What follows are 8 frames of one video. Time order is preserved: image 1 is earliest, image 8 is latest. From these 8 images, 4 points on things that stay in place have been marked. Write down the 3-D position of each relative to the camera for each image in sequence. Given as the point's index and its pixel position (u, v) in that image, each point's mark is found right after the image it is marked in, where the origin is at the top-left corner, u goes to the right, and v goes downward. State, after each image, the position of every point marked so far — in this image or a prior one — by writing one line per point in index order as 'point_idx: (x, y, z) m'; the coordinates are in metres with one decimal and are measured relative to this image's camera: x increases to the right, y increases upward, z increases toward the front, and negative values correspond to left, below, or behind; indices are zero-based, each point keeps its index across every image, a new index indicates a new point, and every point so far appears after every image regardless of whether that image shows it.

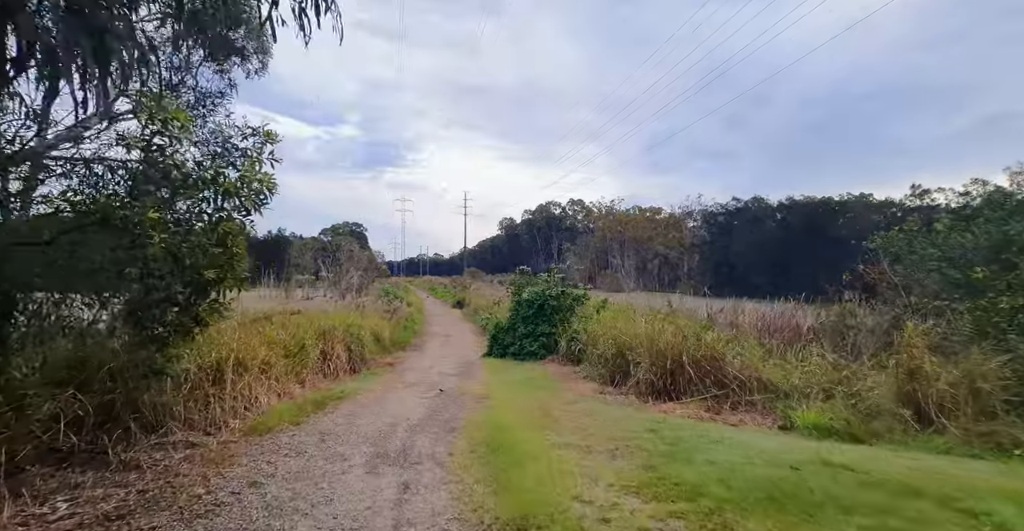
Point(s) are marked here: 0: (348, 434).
0: (-2.1, -2.1, +6.7) m
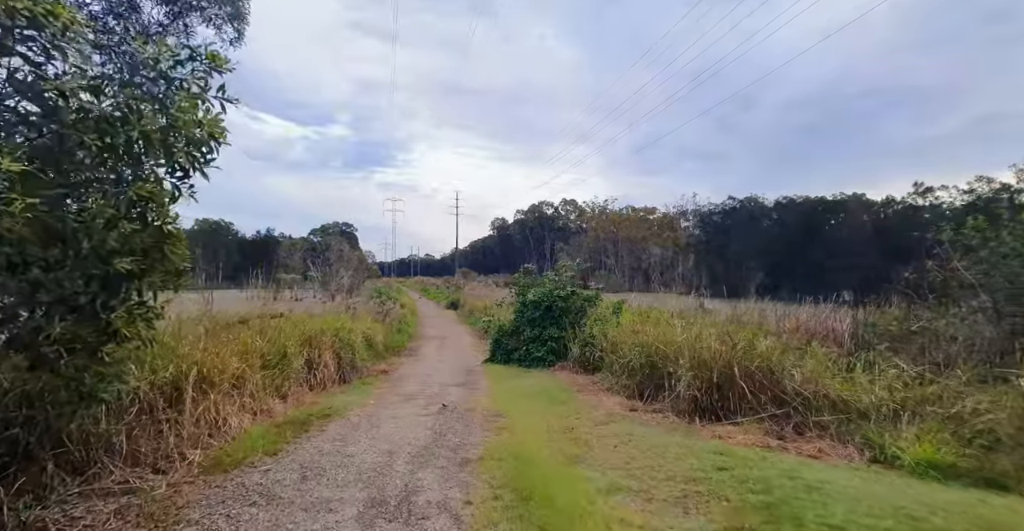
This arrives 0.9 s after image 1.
0: (-1.8, -2.1, +5.4) m
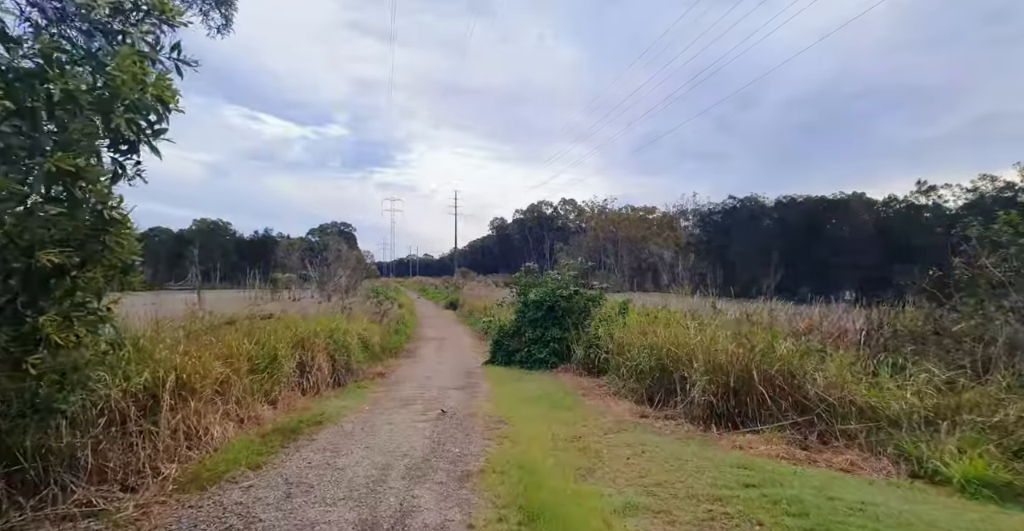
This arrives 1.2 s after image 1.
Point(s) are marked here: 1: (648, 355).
0: (-1.7, -2.1, +4.9) m
1: (+2.2, -1.4, +8.4) m
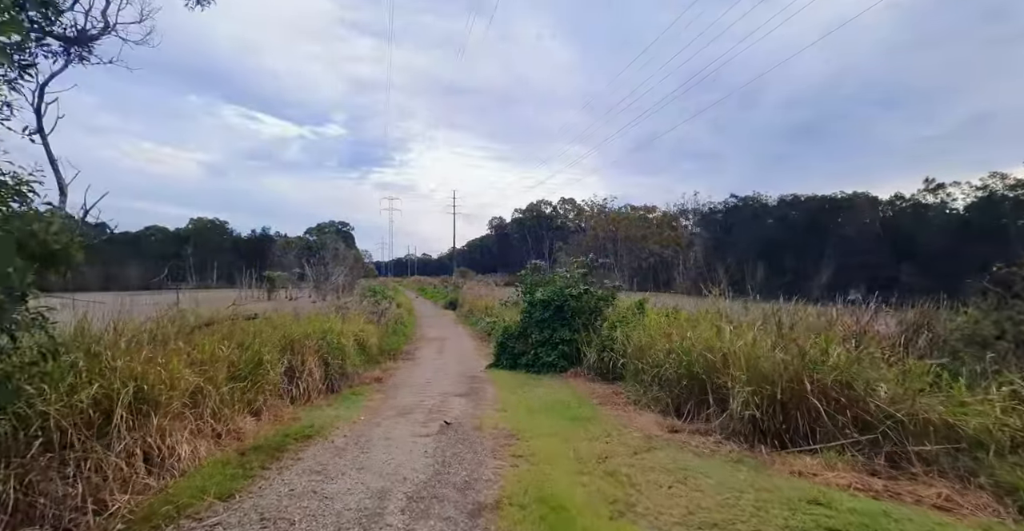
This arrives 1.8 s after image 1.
0: (-1.6, -2.0, +4.1) m
1: (+2.3, -1.4, +7.5) m
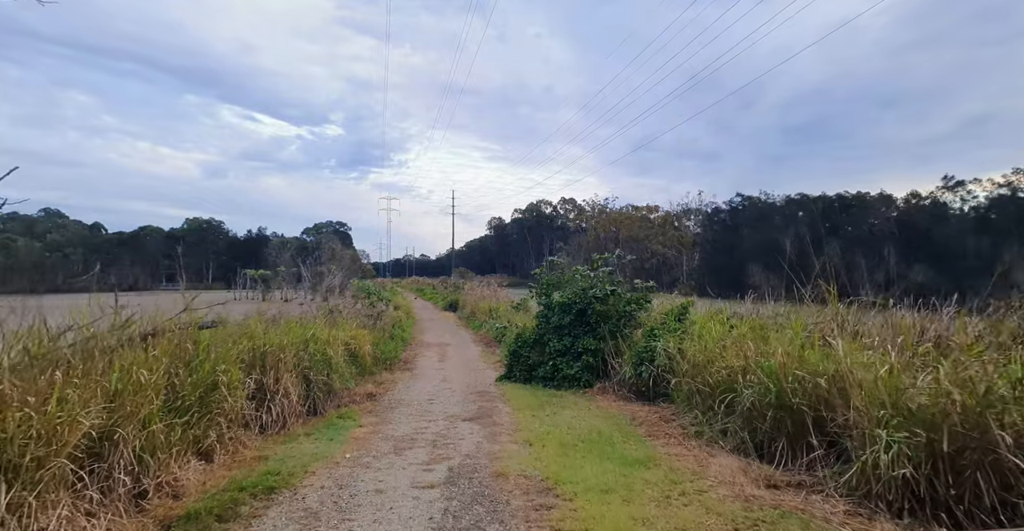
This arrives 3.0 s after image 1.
0: (-1.2, -1.9, +2.3) m
1: (+2.6, -1.3, +5.8) m
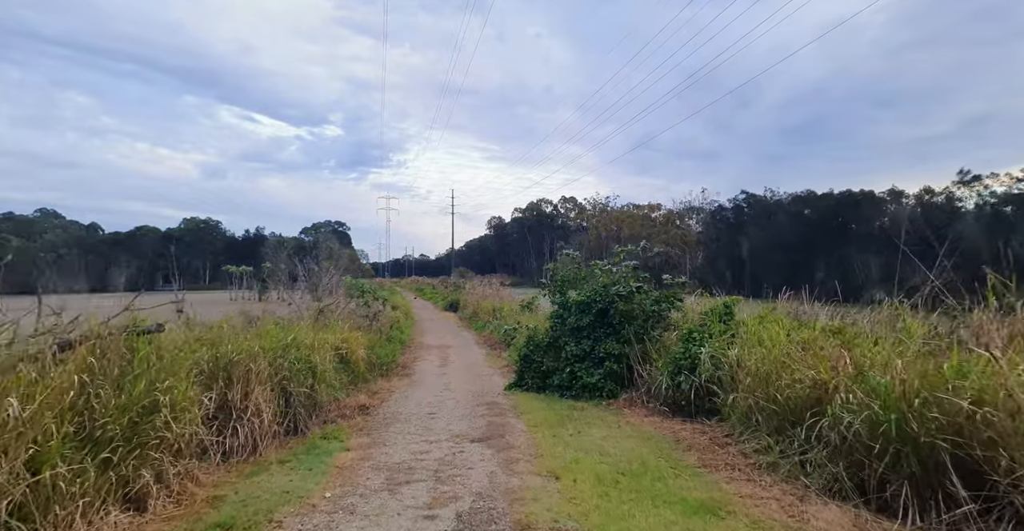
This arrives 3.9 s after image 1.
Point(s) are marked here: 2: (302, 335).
0: (-1.0, -1.8, +1.0) m
1: (+2.9, -1.2, +4.4) m
2: (-3.7, -1.2, +9.1) m
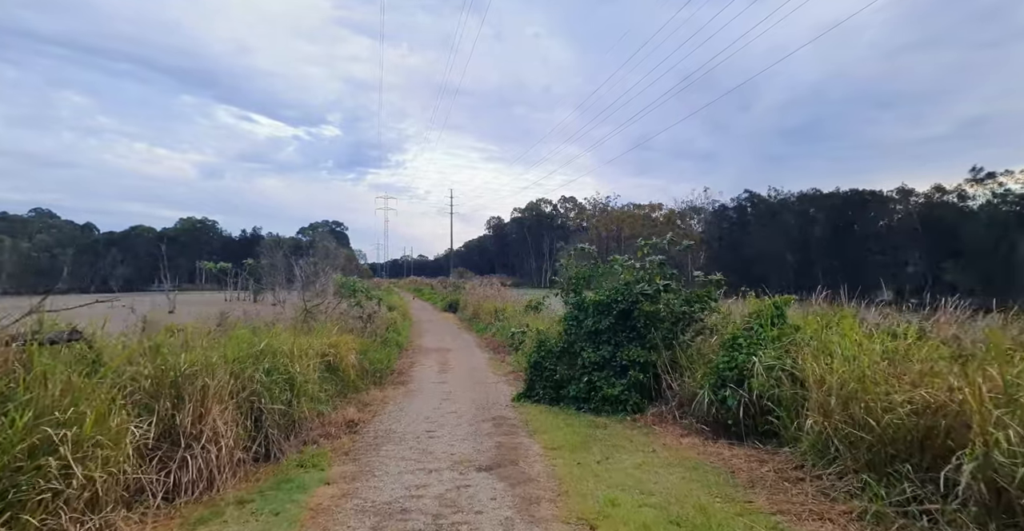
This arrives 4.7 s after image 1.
0: (-0.8, -1.7, -0.2) m
1: (+3.1, -1.1, +3.2) m
2: (-3.5, -1.1, +7.9) m
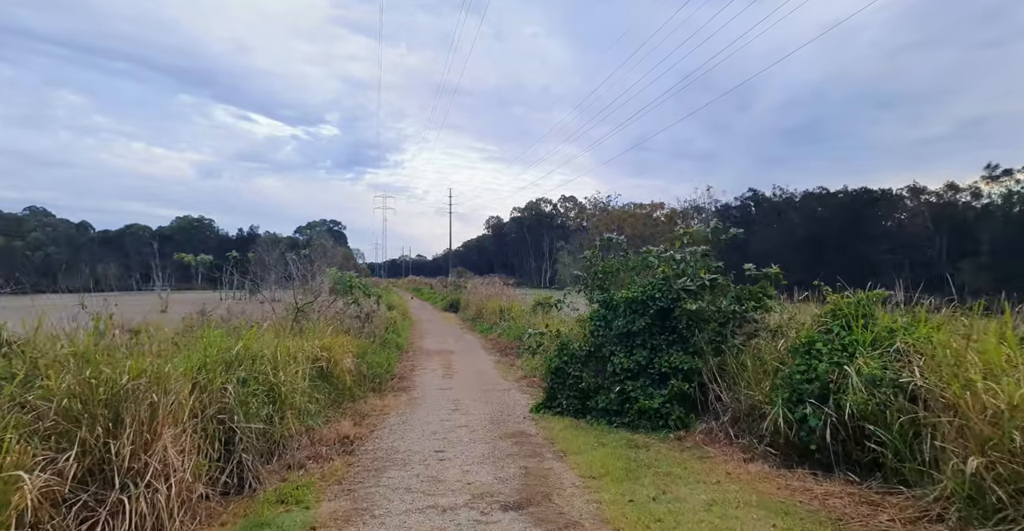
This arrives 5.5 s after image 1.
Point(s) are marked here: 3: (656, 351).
0: (-0.5, -1.6, -1.4) m
1: (+3.4, -1.0, +2.1) m
2: (-3.2, -1.0, +6.7) m
3: (+2.0, -1.2, +7.3) m
